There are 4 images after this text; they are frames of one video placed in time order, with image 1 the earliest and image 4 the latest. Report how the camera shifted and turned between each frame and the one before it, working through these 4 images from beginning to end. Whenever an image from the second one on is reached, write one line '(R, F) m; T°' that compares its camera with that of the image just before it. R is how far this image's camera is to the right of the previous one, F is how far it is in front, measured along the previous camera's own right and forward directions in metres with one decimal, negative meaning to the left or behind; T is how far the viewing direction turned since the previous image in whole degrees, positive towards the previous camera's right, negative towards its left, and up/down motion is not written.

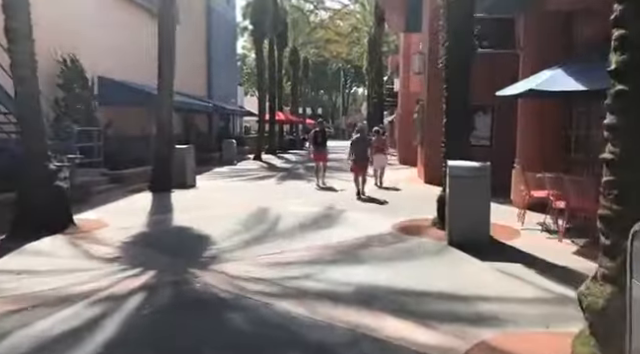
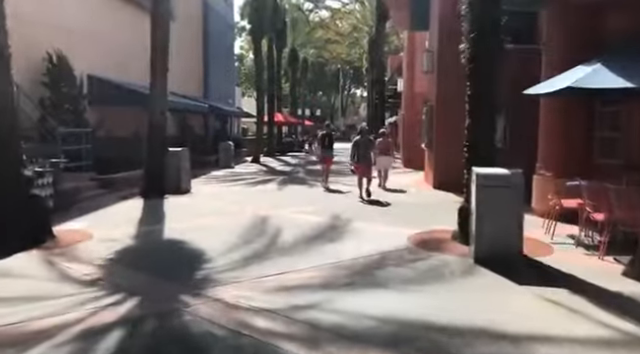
(-0.2, +0.9) m; 0°
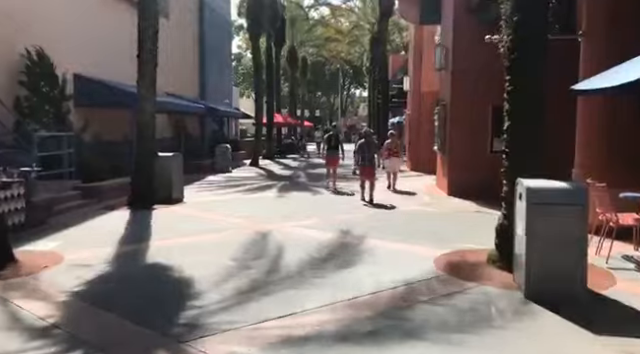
(-0.1, +1.3) m; 0°
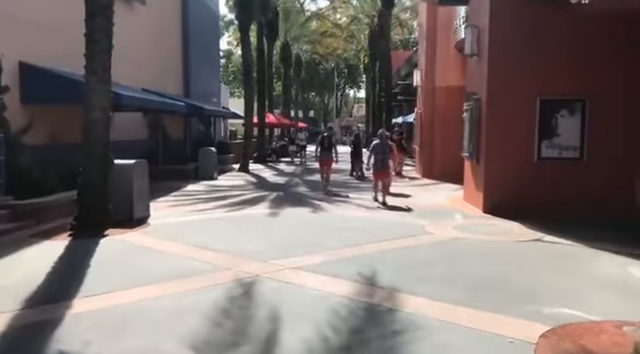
(-0.2, +3.0) m; +1°
